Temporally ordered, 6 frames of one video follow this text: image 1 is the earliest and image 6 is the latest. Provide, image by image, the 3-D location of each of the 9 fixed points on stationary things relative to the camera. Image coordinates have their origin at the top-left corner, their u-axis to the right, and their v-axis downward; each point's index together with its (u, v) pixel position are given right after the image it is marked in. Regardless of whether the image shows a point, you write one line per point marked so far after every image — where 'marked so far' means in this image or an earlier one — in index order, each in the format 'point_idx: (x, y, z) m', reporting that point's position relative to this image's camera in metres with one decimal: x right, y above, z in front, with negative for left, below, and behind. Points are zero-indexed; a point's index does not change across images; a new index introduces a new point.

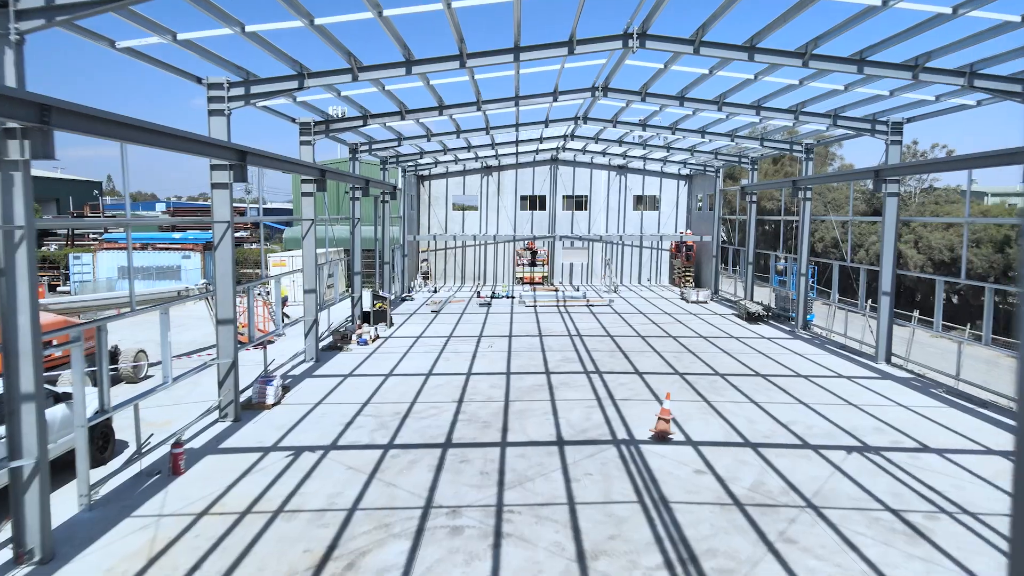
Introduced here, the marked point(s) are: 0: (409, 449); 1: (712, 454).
0: (-1.2, -1.9, +8.4) m
1: (+2.3, -1.9, +8.1) m
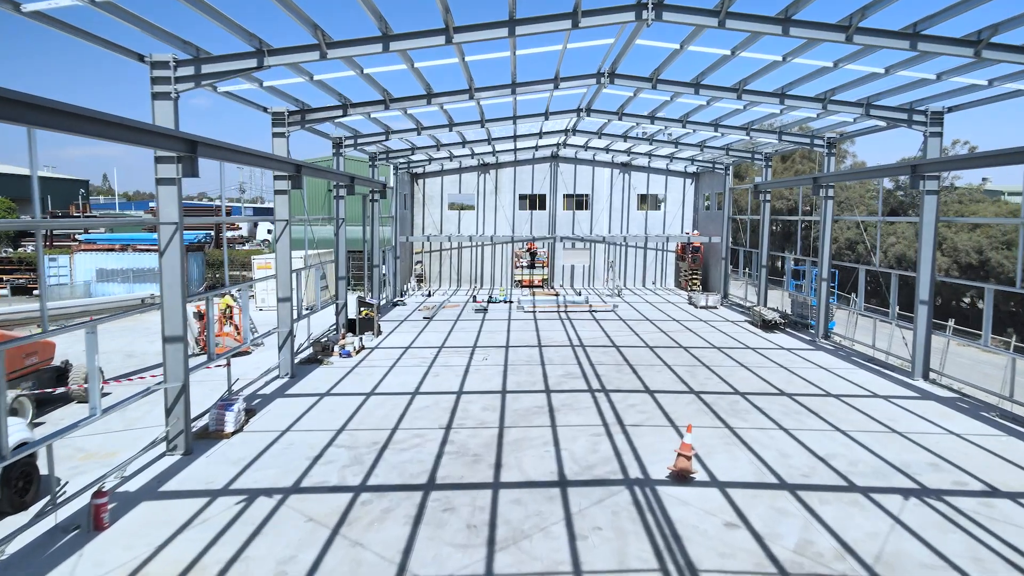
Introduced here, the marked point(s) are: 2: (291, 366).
0: (-1.3, -2.0, +7.1) m
1: (+2.2, -2.0, +6.8) m
2: (-3.7, -1.3, +12.1) m
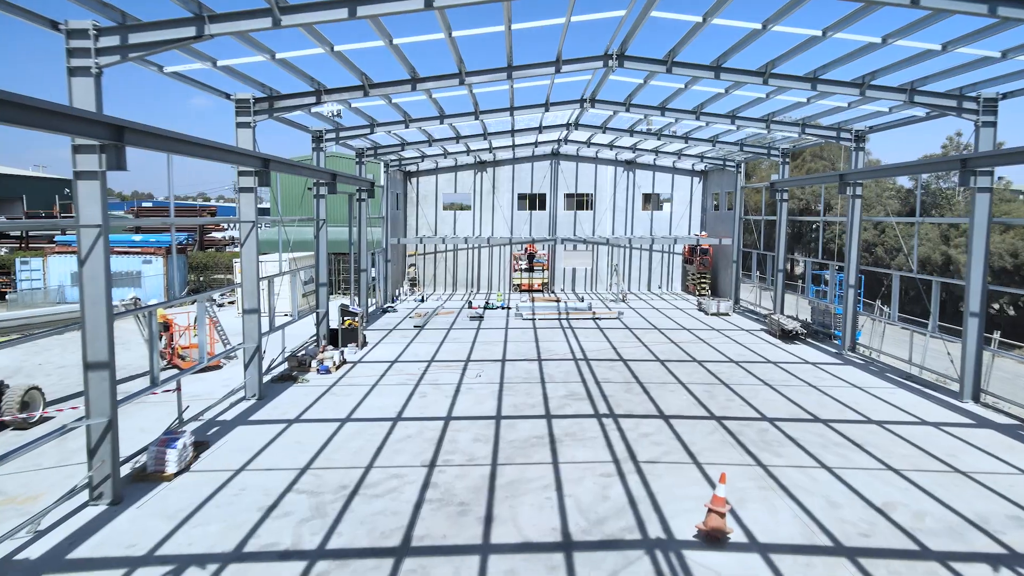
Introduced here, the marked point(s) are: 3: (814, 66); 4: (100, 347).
0: (-1.3, -2.2, +5.7) m
1: (+2.2, -2.2, +5.5) m
2: (-3.8, -1.5, +10.7) m
3: (+4.6, +3.4, +10.8) m
4: (-3.8, -0.5, +6.6) m
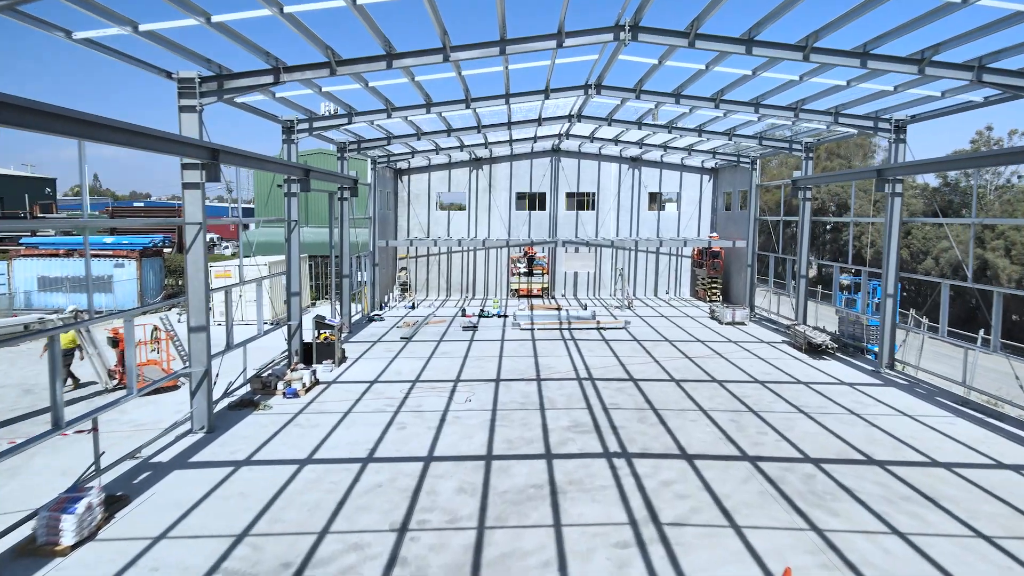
0: (-1.4, -2.3, +4.1) m
1: (+2.1, -2.3, +3.9) m
2: (-3.9, -1.6, +9.1) m
3: (+4.5, +3.2, +9.2) m
4: (-3.9, -0.7, +5.0) m
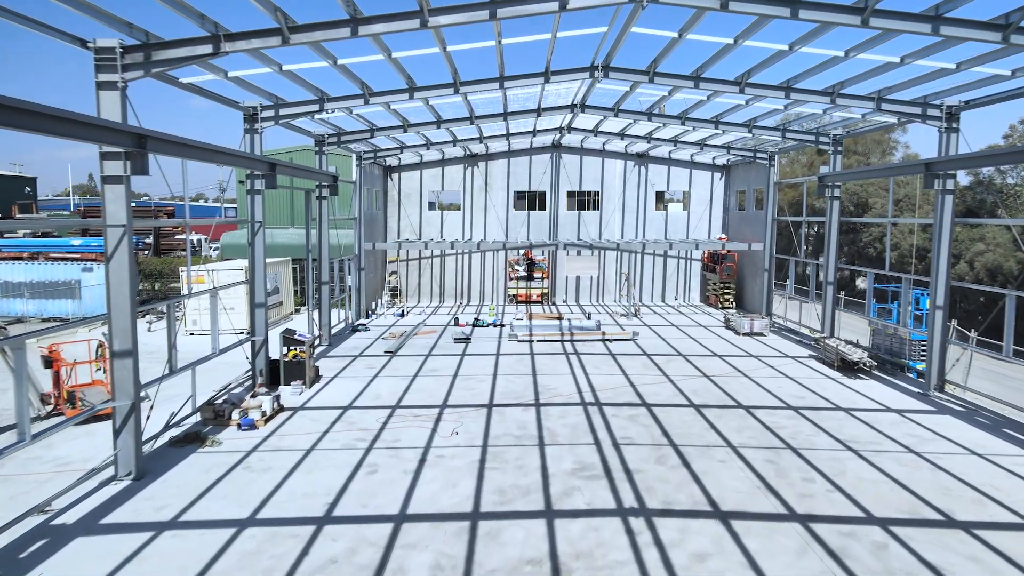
0: (-1.5, -2.5, +2.5) m
1: (+2.0, -2.5, +2.3) m
2: (-3.9, -1.8, +7.5) m
3: (+4.4, +3.0, +7.6) m
4: (-4.0, -0.9, +3.4) m
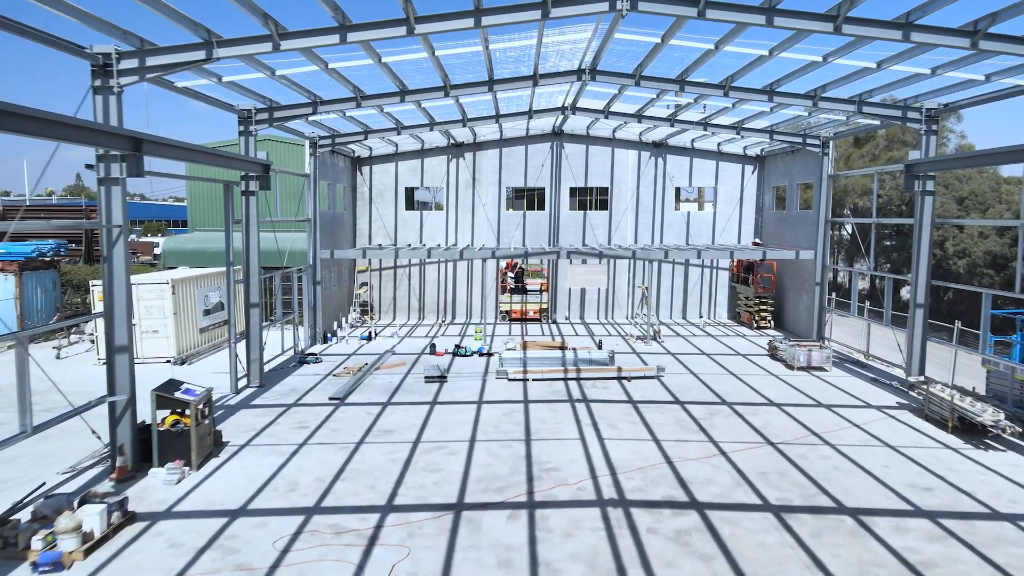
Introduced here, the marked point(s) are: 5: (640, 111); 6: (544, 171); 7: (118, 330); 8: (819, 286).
0: (-1.7, -2.9, -1.1) m
1: (+1.8, -2.9, -1.4) m
2: (-4.1, -2.2, +3.9) m
3: (+4.2, +2.6, +4.0) m
4: (-4.1, -1.3, -0.2) m
5: (+2.7, +3.7, +14.9) m
6: (+0.8, +3.1, +18.7) m
7: (-4.2, -0.4, +7.7) m
8: (+6.5, 0.0, +15.1) m
